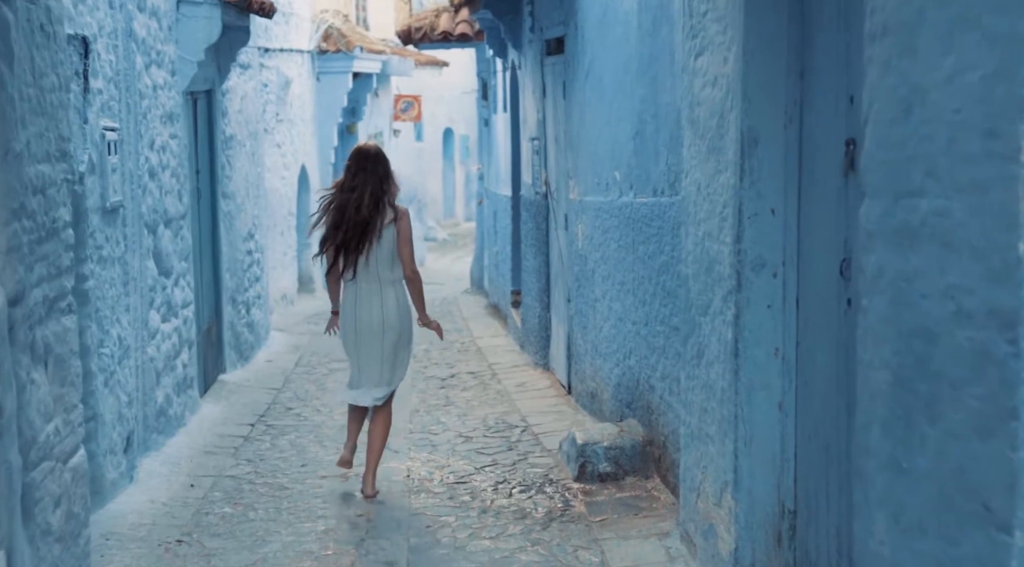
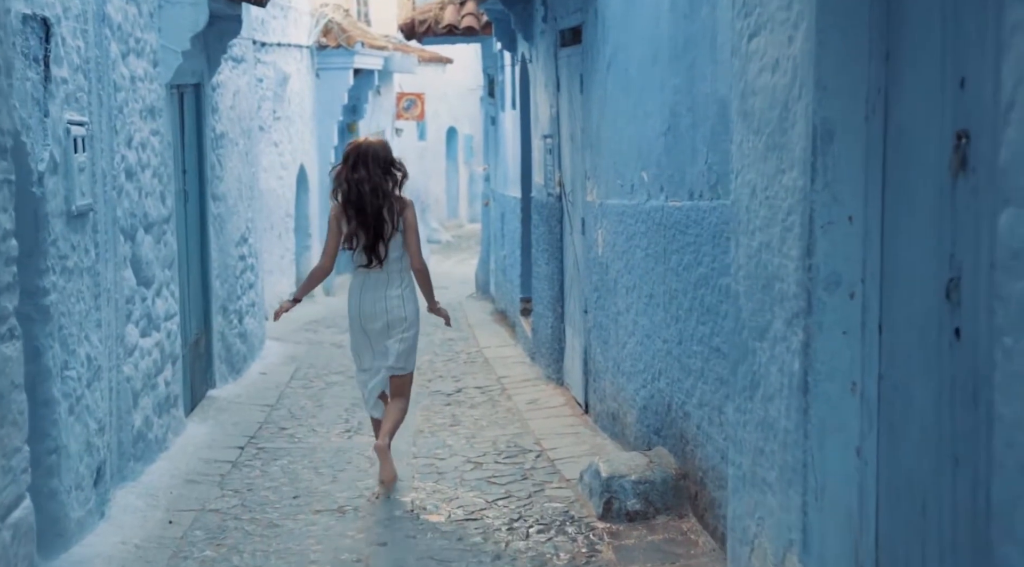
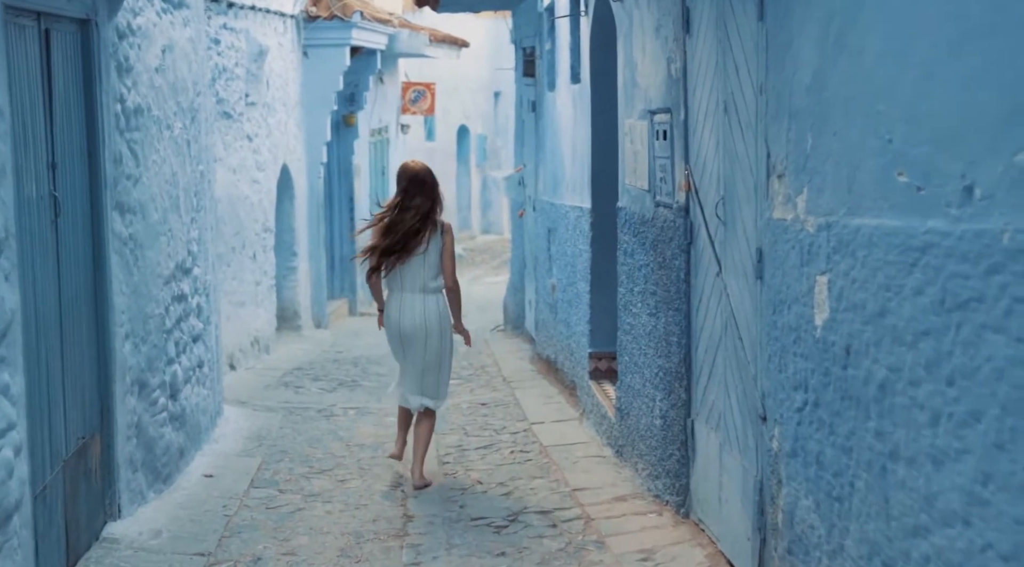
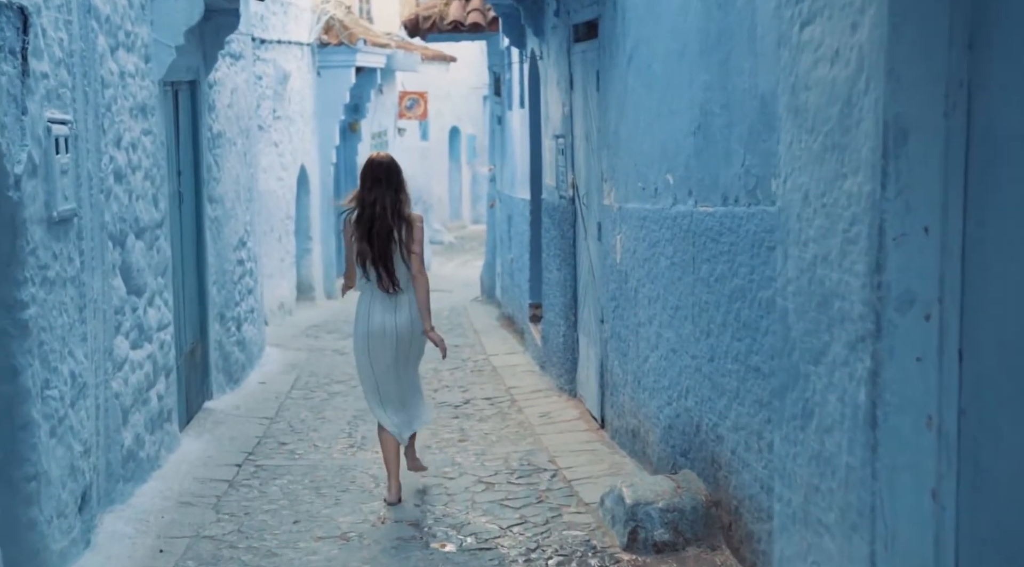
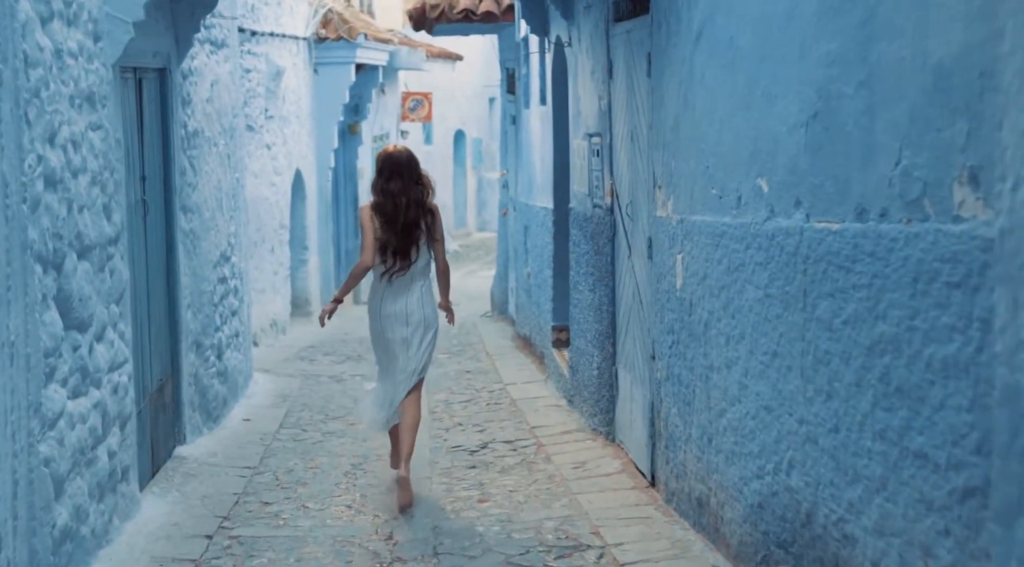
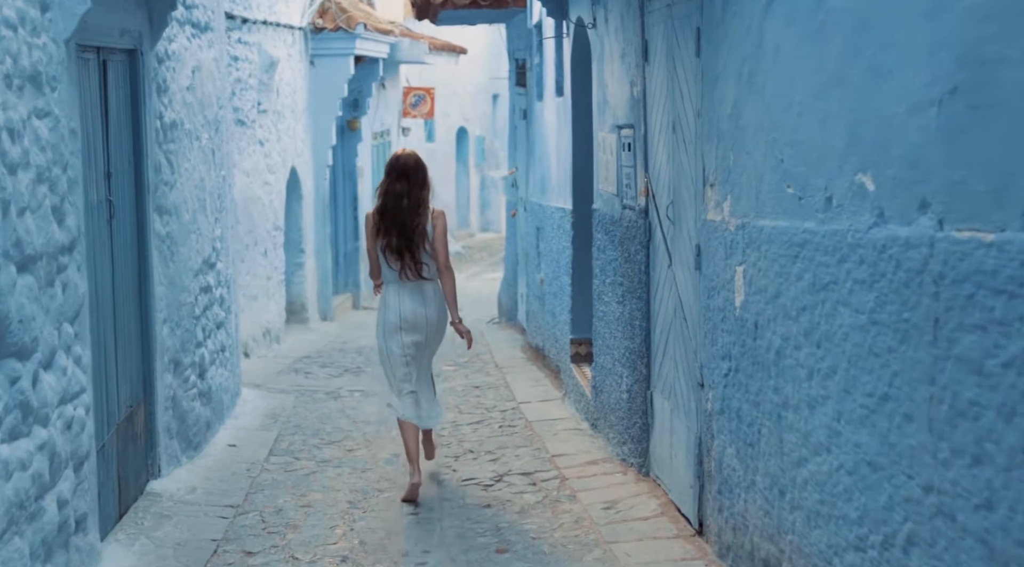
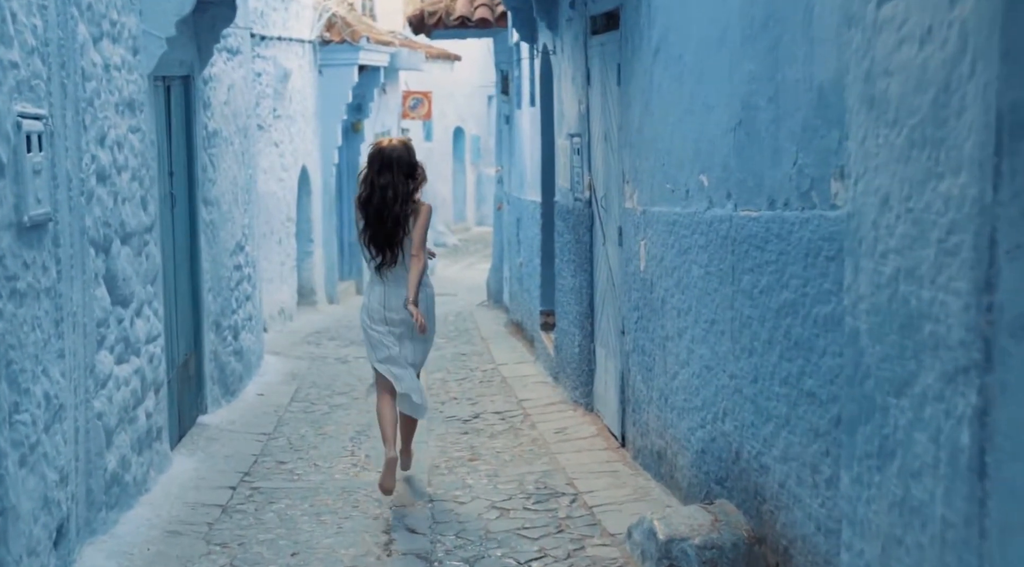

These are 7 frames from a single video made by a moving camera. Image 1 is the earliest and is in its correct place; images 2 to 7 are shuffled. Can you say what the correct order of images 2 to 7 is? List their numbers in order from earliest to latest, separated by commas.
2, 4, 7, 5, 6, 3
